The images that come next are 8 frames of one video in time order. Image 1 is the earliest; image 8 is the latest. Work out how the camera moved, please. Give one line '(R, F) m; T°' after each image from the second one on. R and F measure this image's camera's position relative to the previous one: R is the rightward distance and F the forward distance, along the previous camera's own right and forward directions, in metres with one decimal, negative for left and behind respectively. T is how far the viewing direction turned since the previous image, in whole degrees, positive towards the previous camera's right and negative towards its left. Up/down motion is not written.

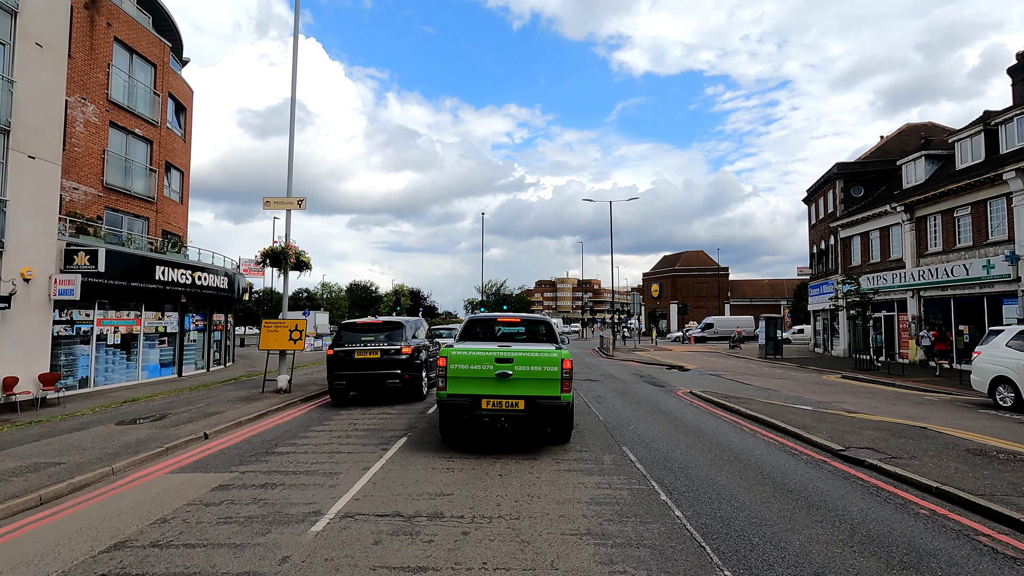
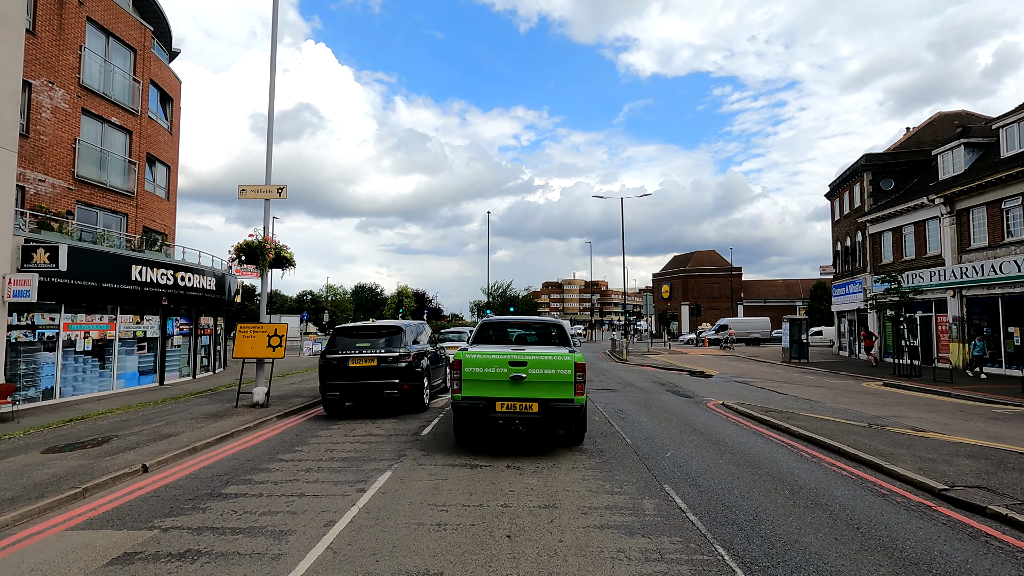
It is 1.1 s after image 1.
(0.0, +1.5) m; -1°
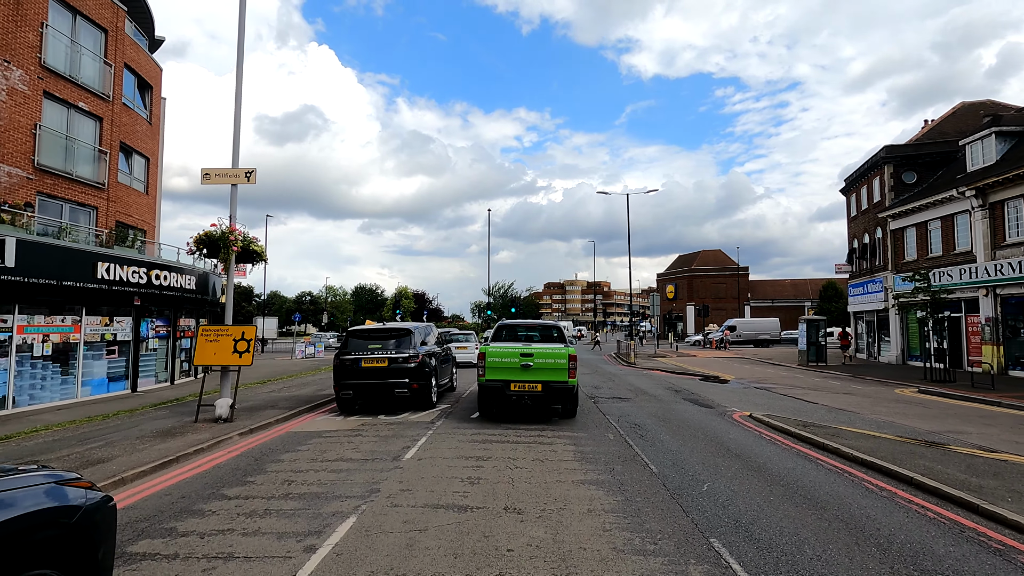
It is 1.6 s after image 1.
(0.0, +1.3) m; 0°
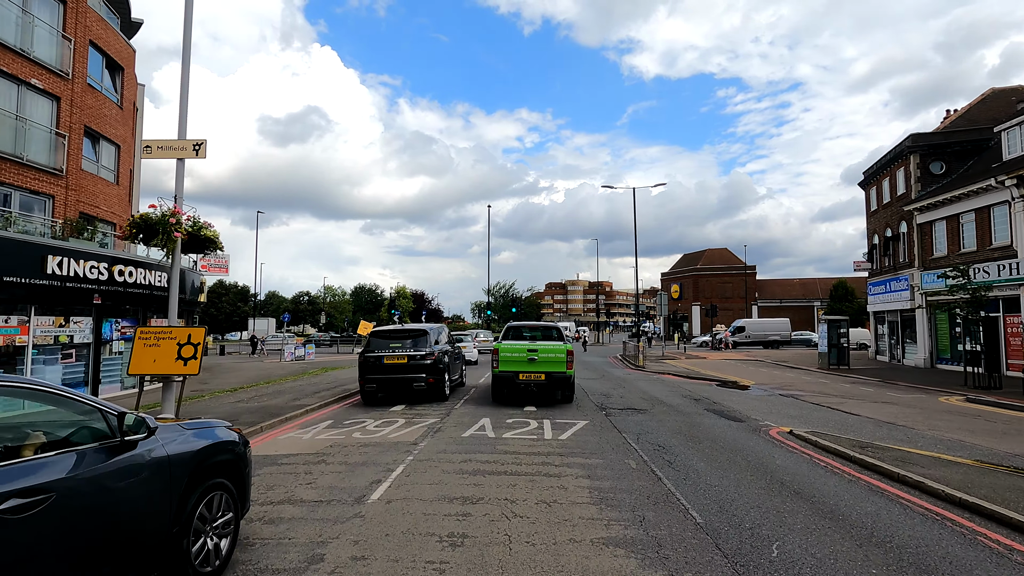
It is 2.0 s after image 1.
(0.0, +1.5) m; 0°
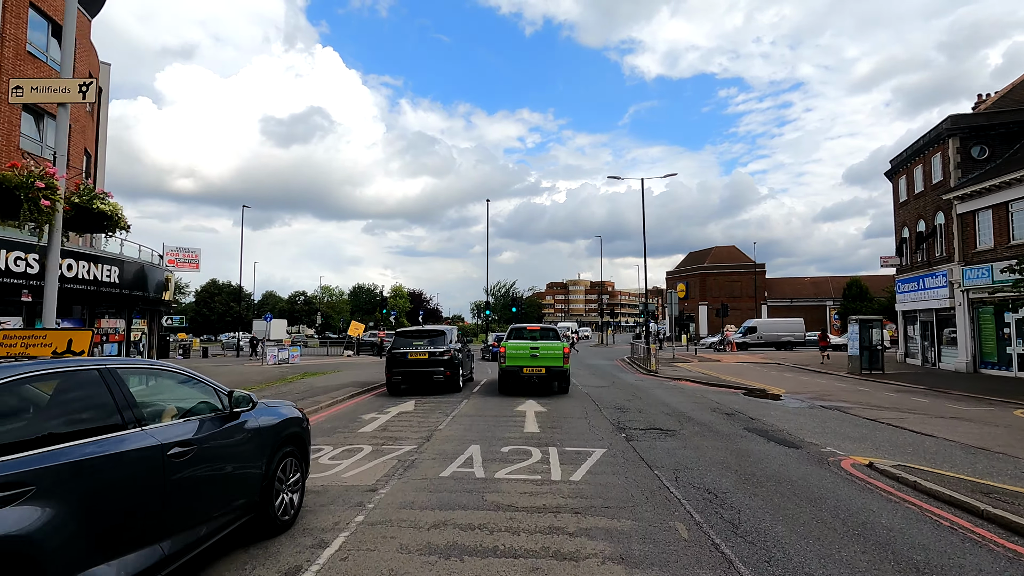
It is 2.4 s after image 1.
(+0.1, +2.0) m; 0°
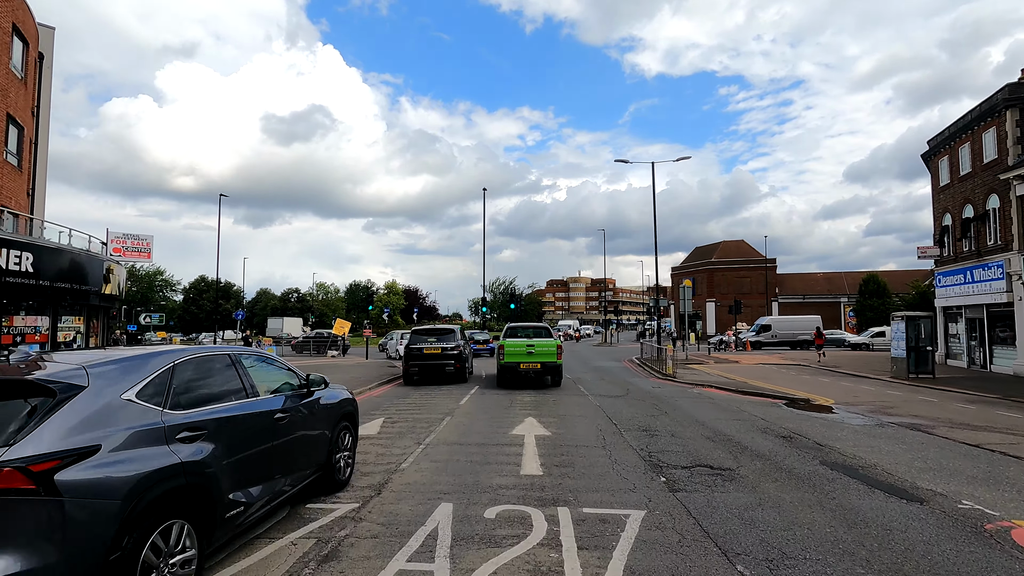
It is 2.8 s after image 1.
(+0.1, +2.5) m; 0°
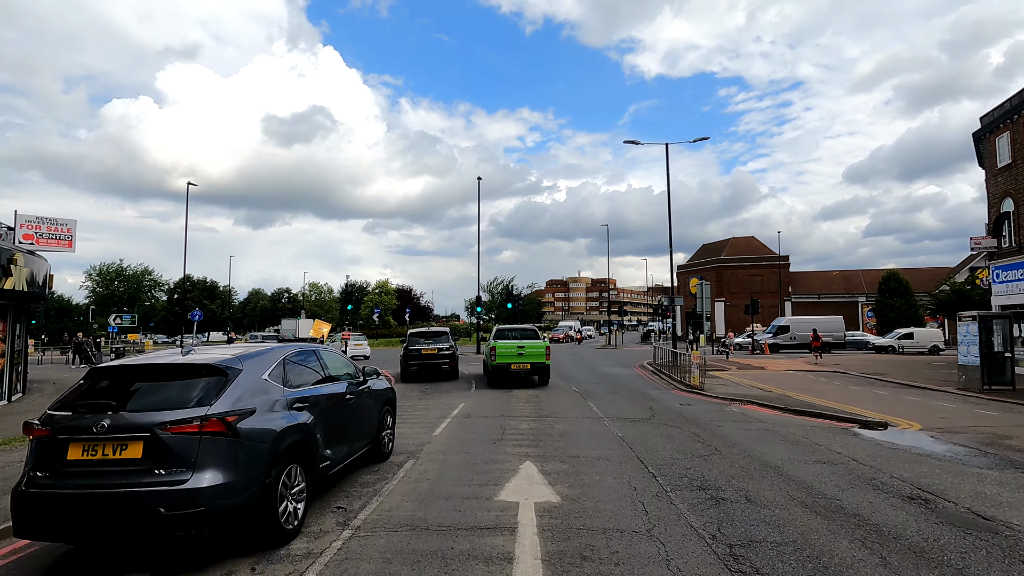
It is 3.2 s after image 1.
(+0.1, +3.0) m; 0°
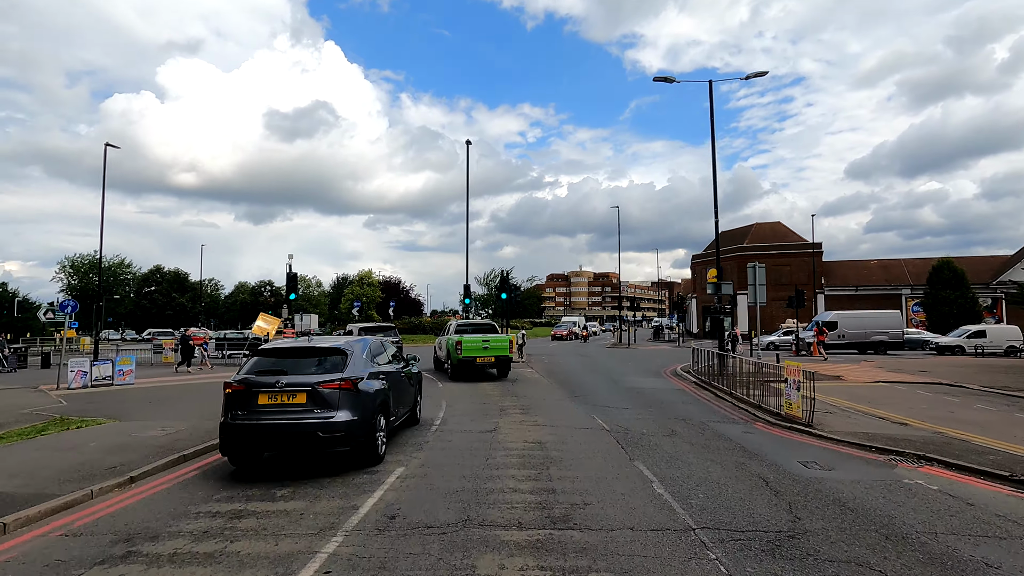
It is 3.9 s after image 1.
(+0.2, +5.8) m; 0°
